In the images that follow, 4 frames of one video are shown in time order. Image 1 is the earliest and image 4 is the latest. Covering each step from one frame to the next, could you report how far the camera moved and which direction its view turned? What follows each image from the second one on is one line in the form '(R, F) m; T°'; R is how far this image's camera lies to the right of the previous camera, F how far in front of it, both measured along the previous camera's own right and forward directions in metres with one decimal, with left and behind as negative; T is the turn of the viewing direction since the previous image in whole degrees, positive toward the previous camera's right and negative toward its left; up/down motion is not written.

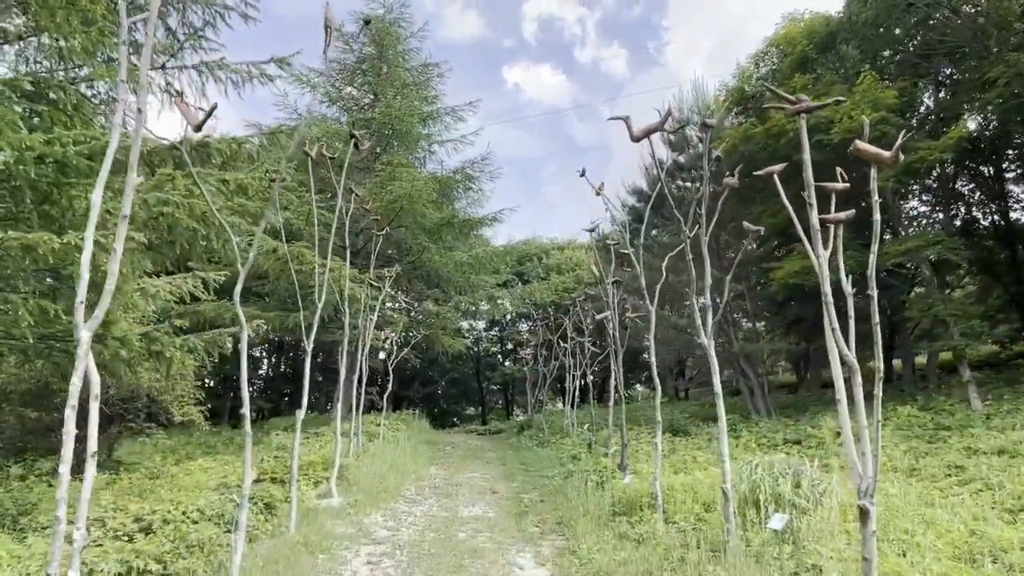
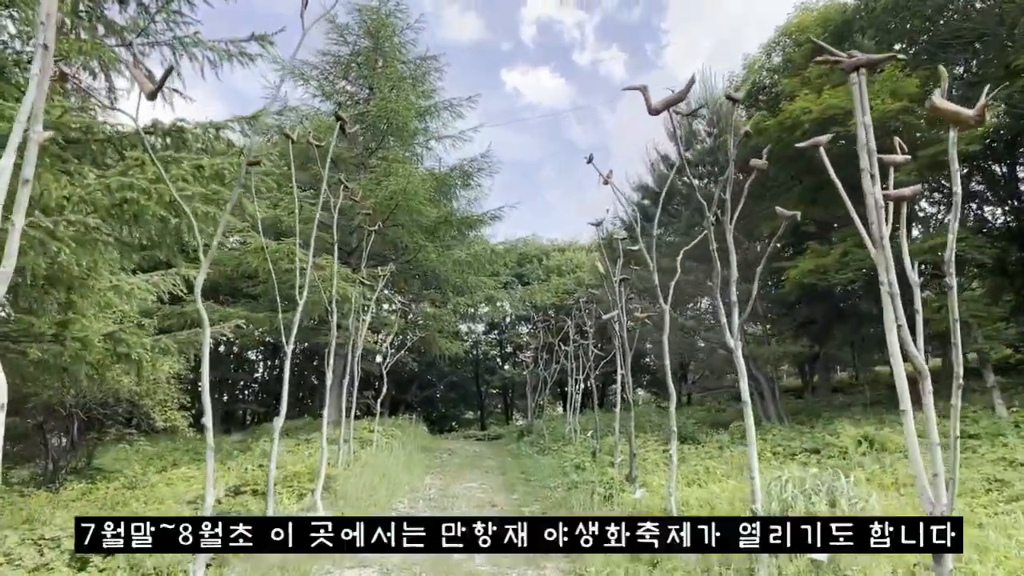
(0.0, +0.4) m; 0°
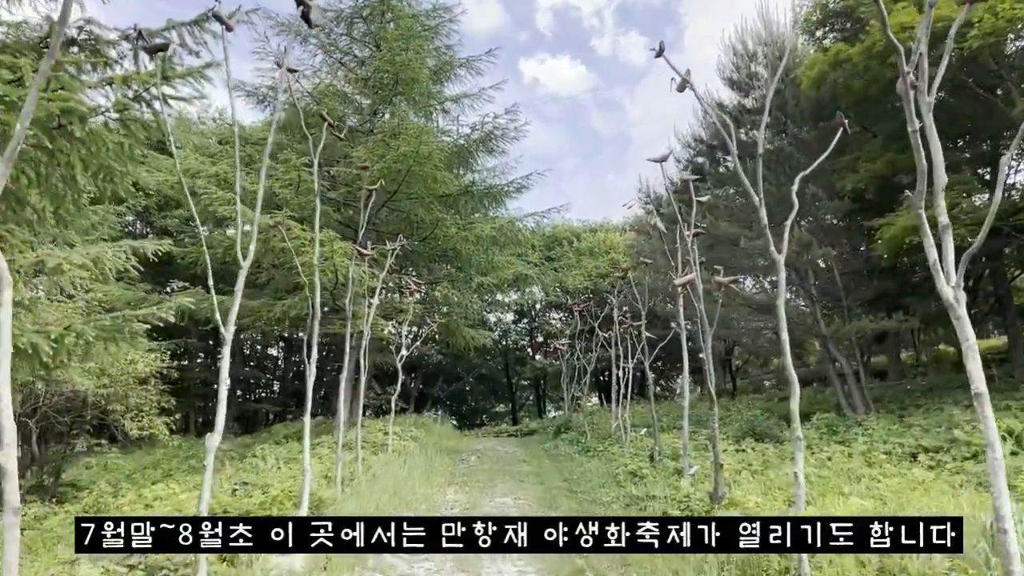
(-0.1, +1.4) m; -3°
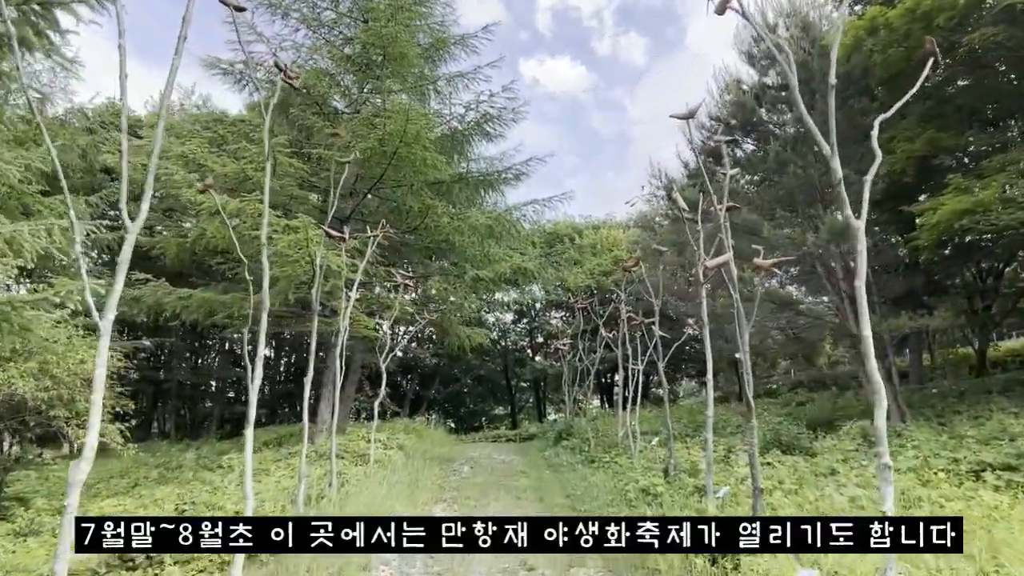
(0.0, +0.8) m; 0°
